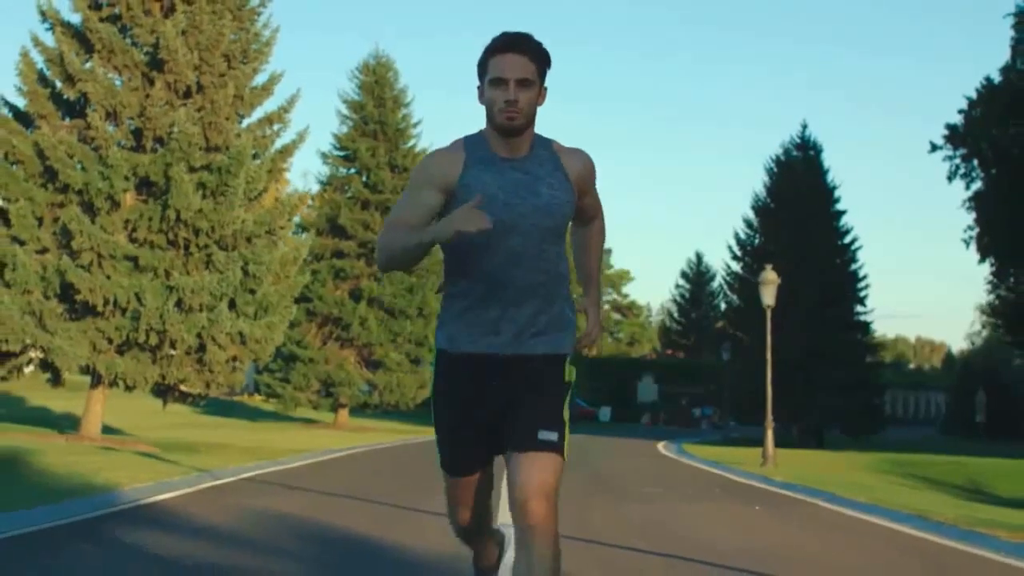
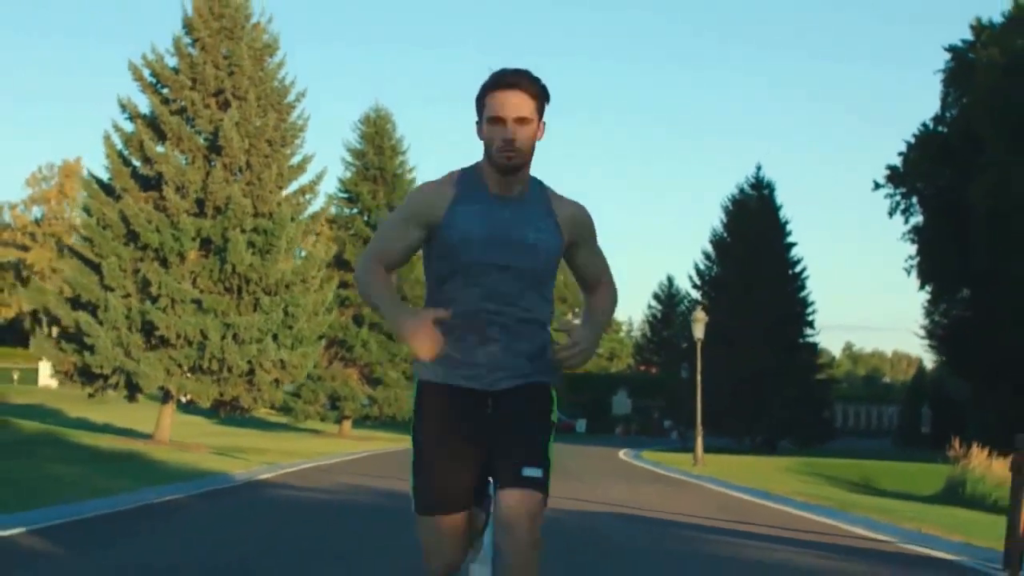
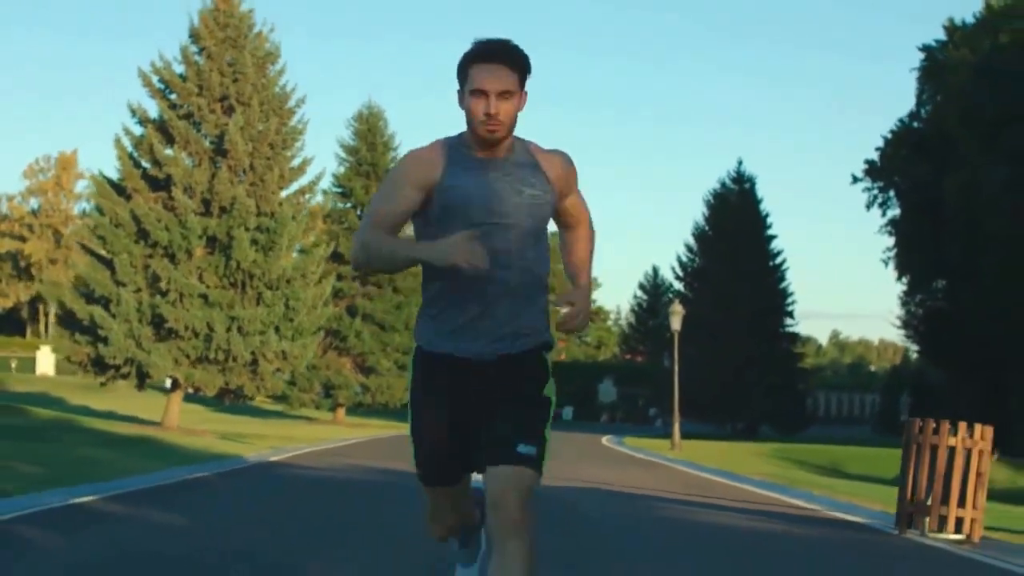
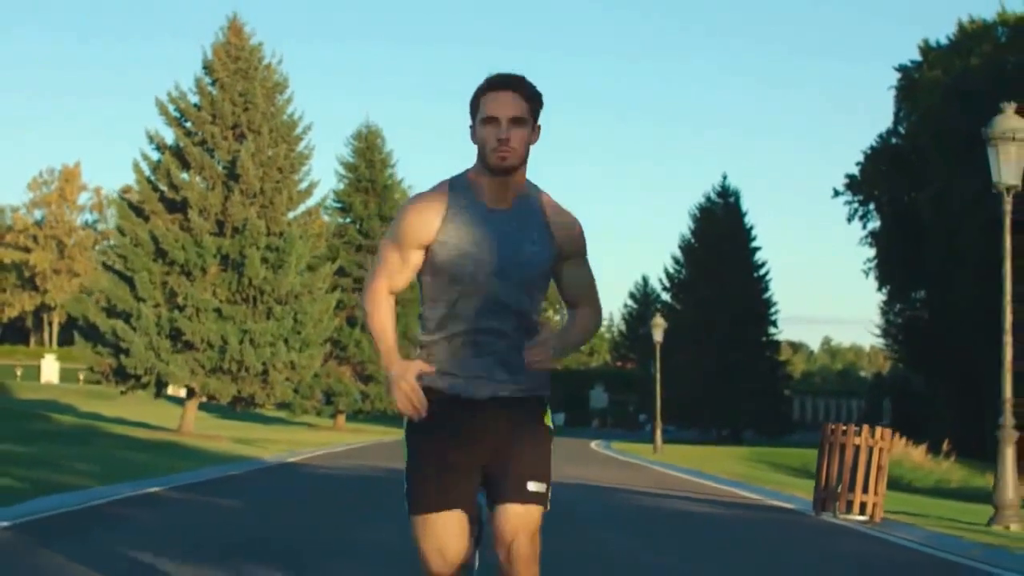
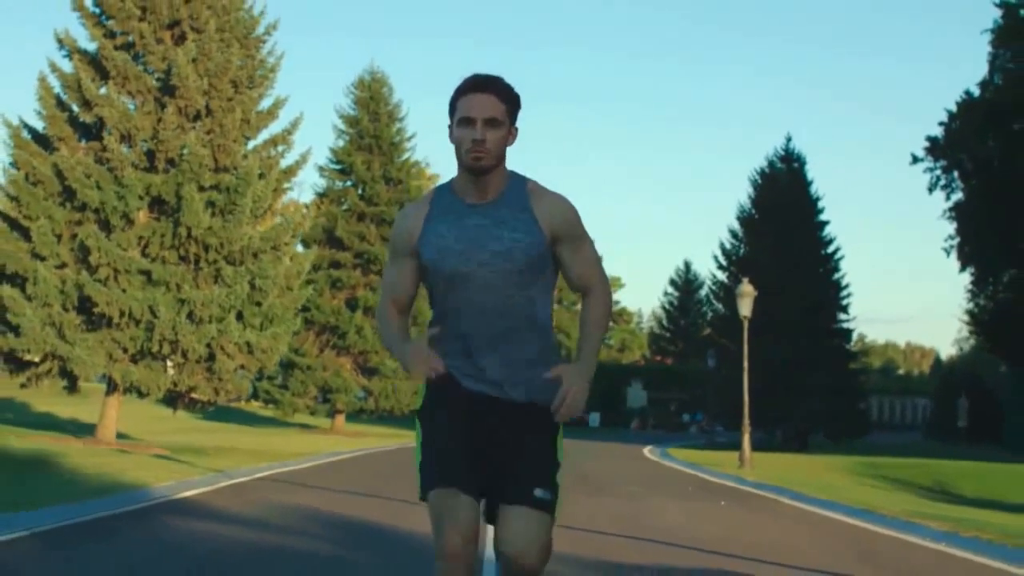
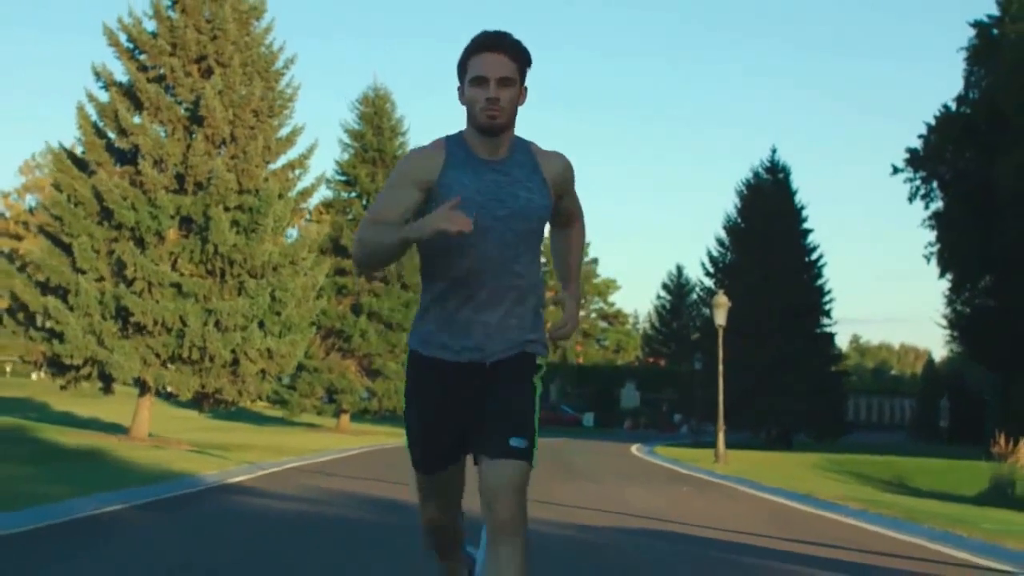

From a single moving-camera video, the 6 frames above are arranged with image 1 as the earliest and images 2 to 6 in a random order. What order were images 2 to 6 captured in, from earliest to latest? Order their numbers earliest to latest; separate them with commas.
5, 6, 2, 3, 4
